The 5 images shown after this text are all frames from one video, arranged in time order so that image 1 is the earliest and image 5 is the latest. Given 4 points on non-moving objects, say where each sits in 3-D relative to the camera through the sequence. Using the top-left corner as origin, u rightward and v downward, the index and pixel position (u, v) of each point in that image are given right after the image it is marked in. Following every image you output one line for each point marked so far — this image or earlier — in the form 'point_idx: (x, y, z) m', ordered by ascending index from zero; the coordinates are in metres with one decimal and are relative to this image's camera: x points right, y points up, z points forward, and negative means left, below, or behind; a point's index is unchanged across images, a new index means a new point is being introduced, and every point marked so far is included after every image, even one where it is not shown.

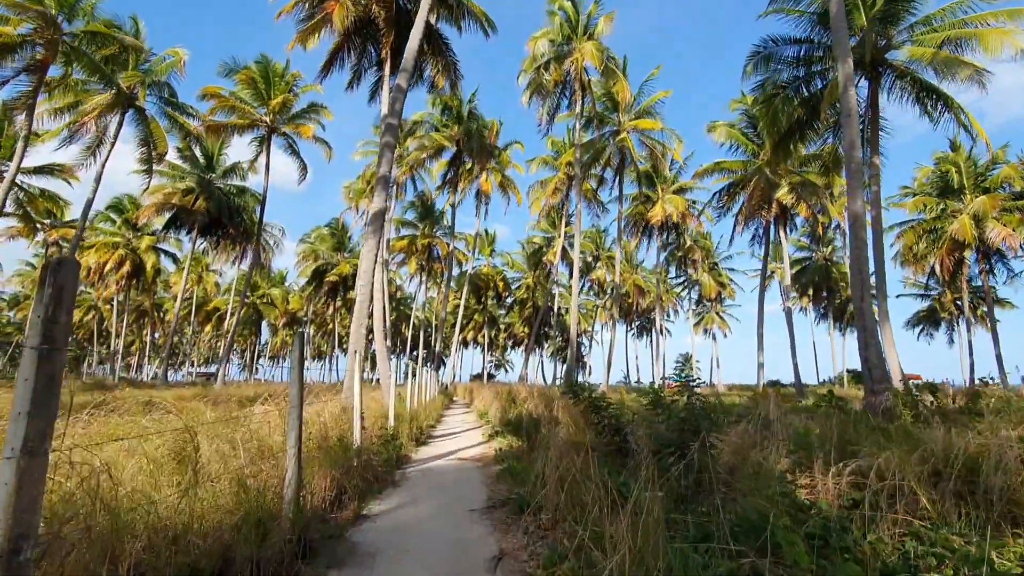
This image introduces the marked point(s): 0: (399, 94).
0: (-2.1, +3.6, +9.9) m
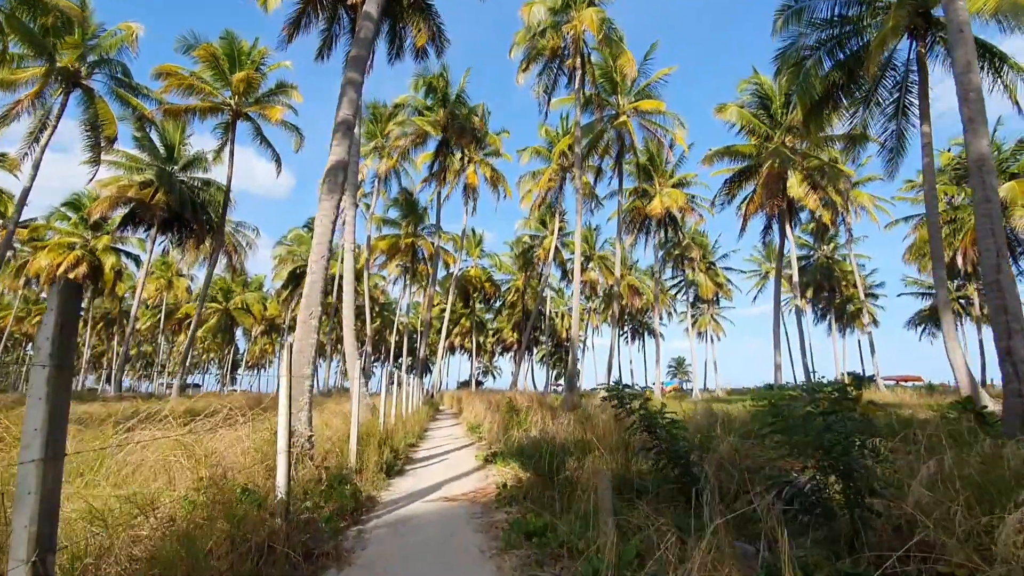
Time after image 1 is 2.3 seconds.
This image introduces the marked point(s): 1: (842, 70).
0: (-2.1, +3.8, +7.8) m
1: (+8.1, +5.4, +13.4) m
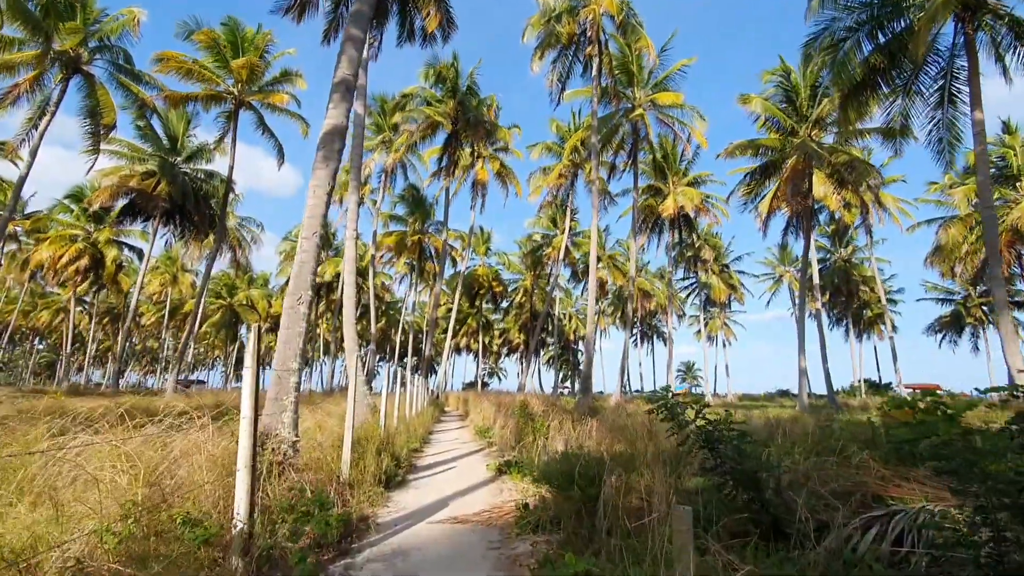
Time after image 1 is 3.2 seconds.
0: (-1.8, +4.0, +6.9) m
1: (+8.5, +5.4, +12.5) m
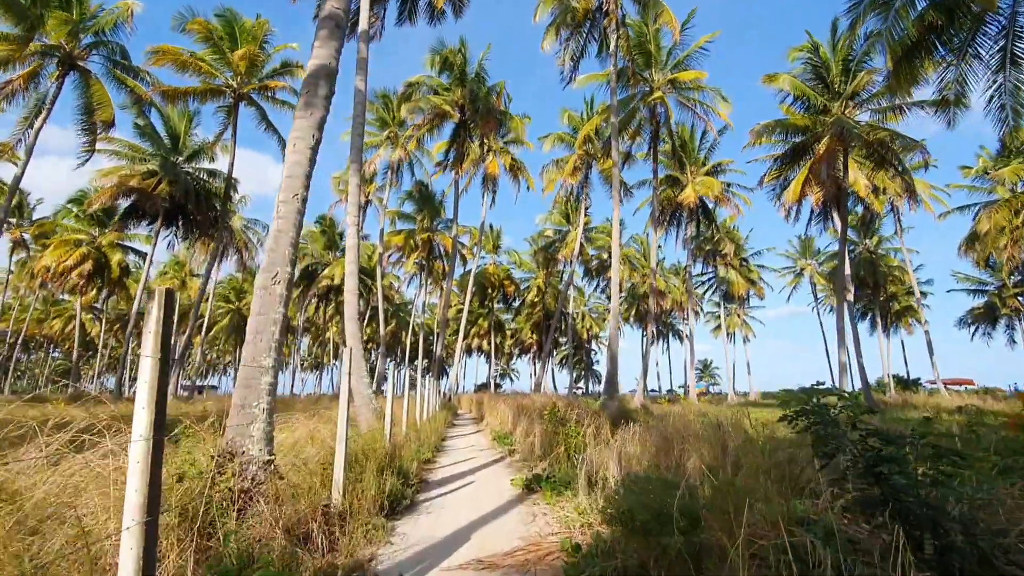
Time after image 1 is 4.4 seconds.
0: (-1.6, +4.1, +5.9) m
1: (+8.8, +5.7, +11.3) m
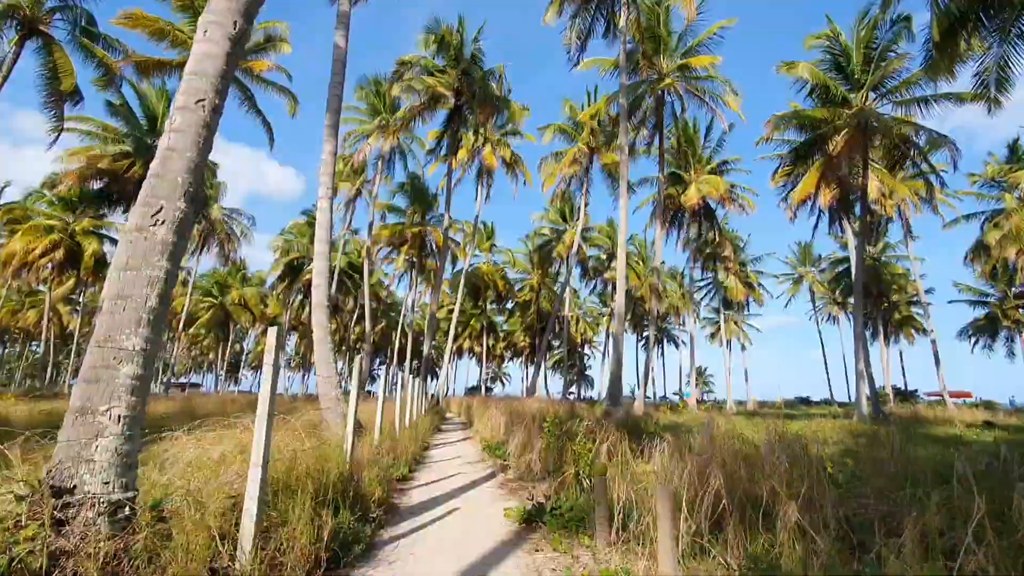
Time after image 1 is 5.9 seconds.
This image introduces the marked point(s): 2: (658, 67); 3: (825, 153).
0: (-1.5, +4.4, +4.6) m
1: (+8.8, +5.7, +10.1) m
2: (+5.2, +7.9, +19.3) m
3: (+10.5, +4.5, +18.3) m
